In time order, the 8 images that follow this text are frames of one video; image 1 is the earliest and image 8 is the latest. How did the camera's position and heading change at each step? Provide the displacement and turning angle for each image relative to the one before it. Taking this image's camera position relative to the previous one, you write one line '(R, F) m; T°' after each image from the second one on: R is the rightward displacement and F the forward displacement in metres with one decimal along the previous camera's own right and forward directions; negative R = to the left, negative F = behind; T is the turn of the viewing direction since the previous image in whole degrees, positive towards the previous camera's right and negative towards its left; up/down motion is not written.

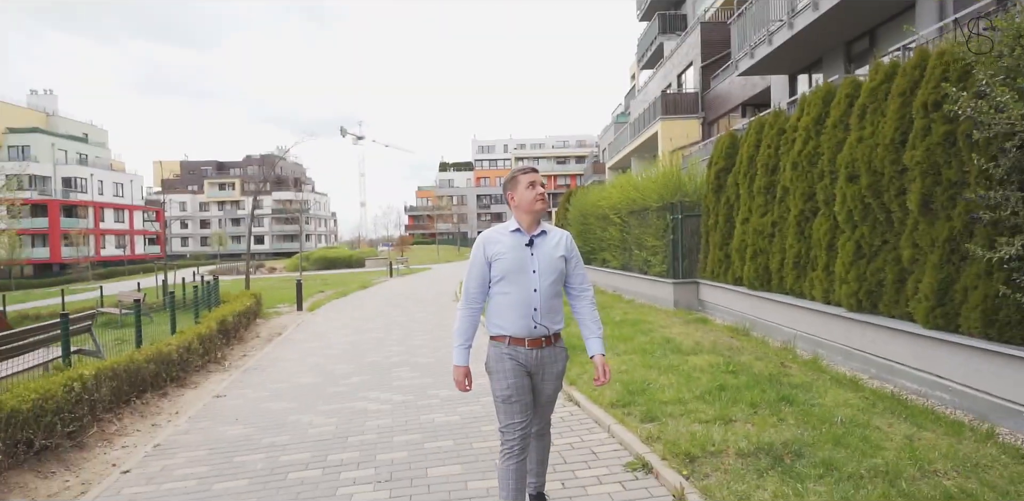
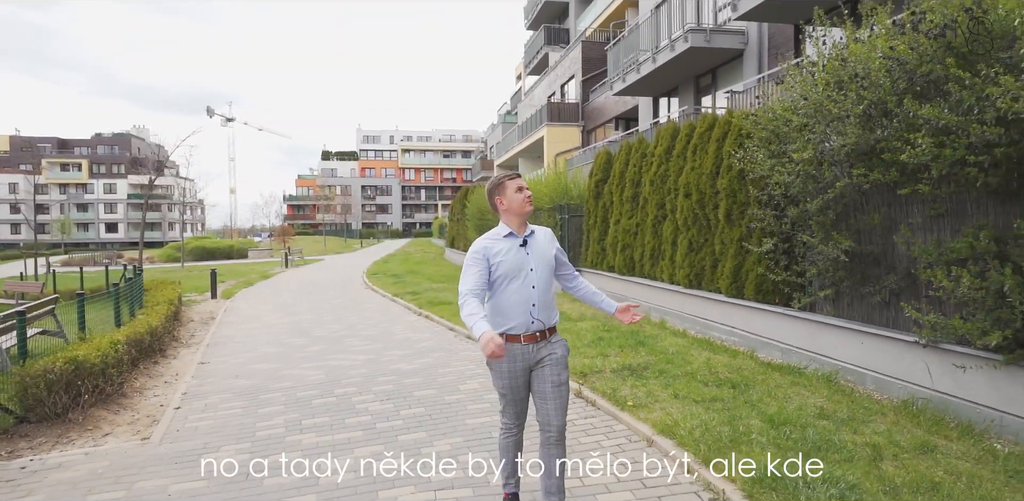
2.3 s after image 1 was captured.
(-0.9, -2.1) m; +12°
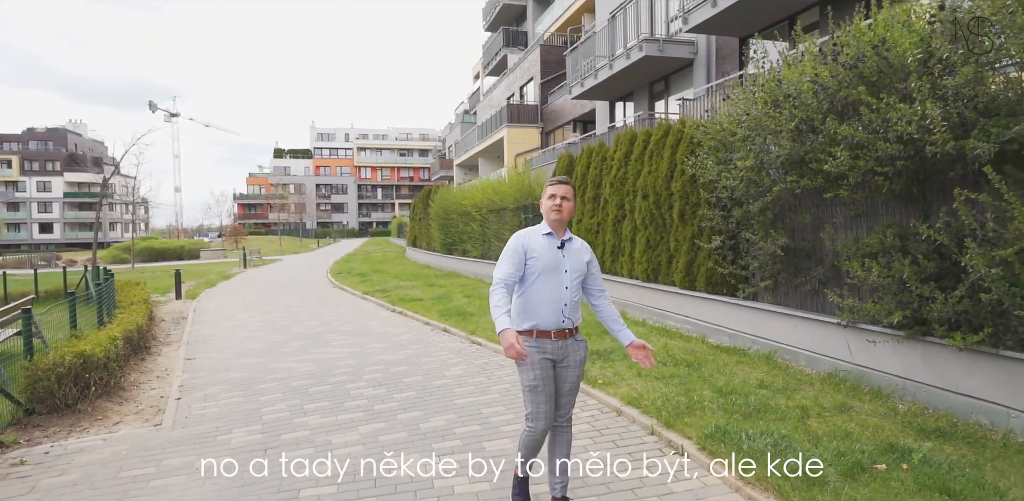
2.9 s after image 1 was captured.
(-0.3, -0.6) m; +5°
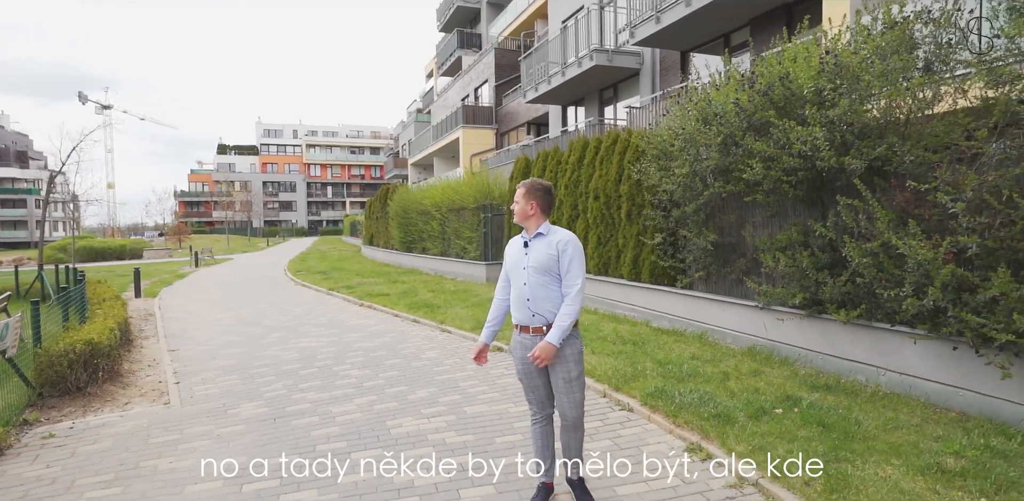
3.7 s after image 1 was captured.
(-0.3, -0.9) m; +5°
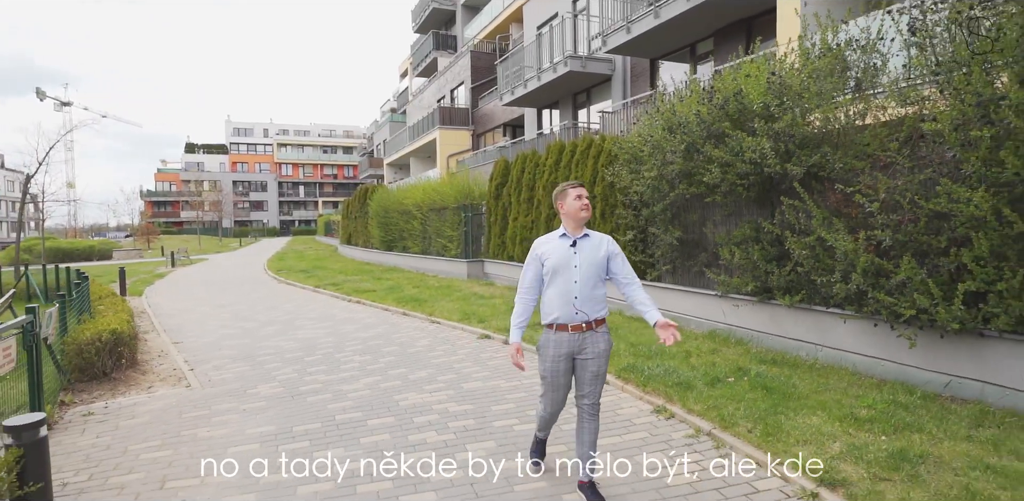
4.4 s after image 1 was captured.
(-0.2, -0.8) m; +3°
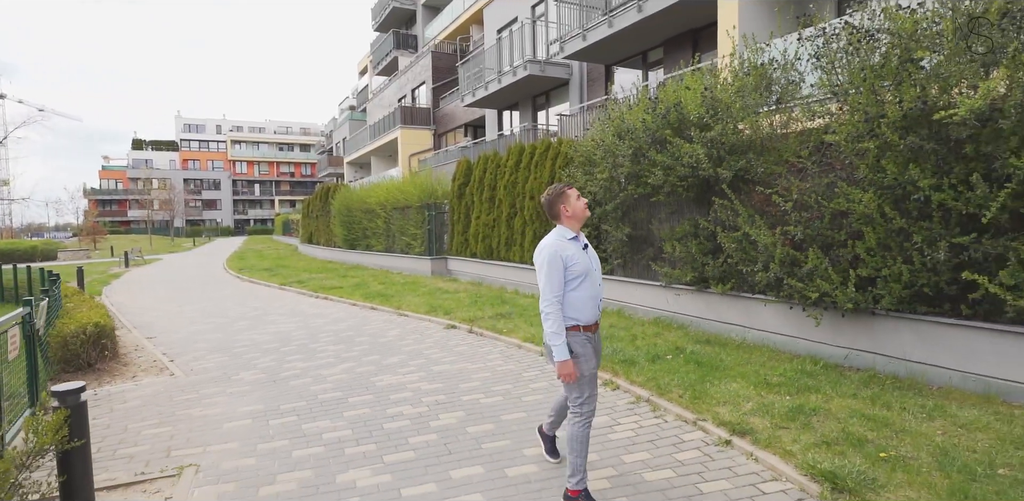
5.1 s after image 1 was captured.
(0.0, -0.7) m; +4°
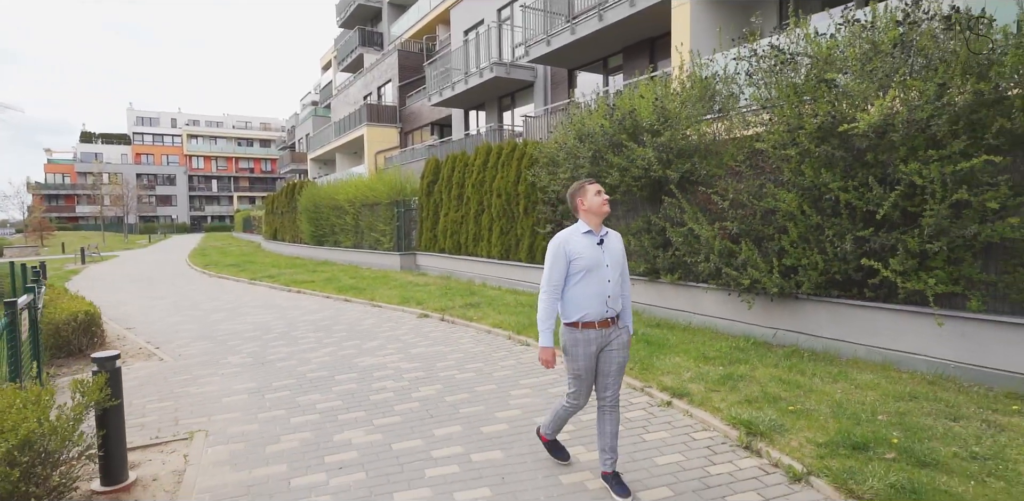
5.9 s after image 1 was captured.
(-0.1, -0.7) m; +4°
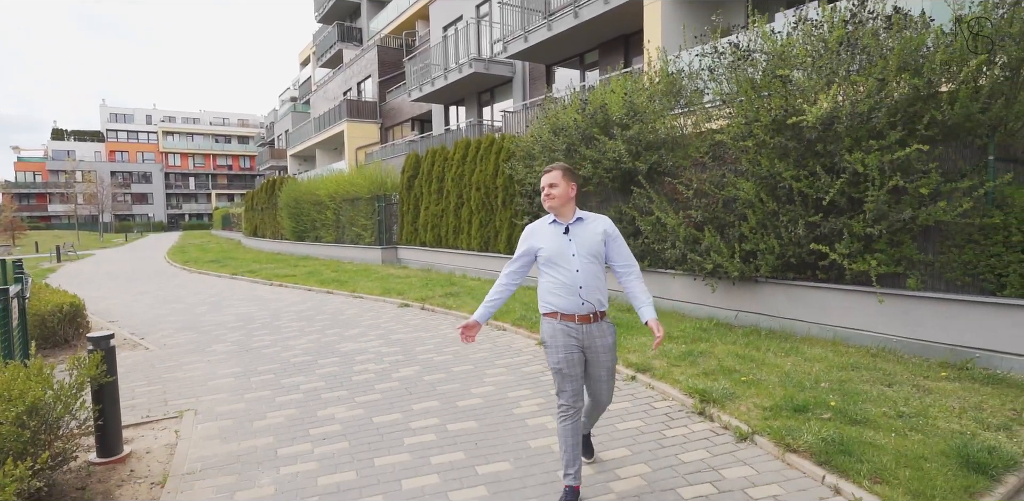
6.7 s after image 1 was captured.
(+0.1, -0.3) m; +2°
